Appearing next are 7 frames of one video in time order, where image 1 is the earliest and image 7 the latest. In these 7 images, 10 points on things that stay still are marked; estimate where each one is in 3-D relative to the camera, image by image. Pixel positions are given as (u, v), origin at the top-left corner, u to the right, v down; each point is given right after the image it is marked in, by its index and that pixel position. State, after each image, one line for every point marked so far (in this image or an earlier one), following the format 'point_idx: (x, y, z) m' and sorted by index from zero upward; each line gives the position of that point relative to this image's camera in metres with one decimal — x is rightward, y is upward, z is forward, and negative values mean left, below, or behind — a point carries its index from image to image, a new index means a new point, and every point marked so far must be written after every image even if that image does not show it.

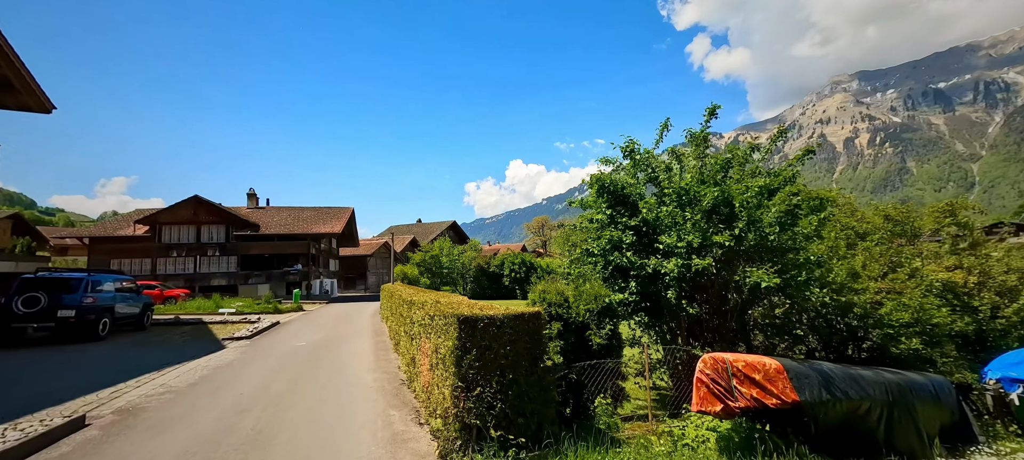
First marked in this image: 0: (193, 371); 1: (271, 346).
0: (-7.5, -3.3, +10.4) m
1: (-7.8, -3.8, +14.5) m
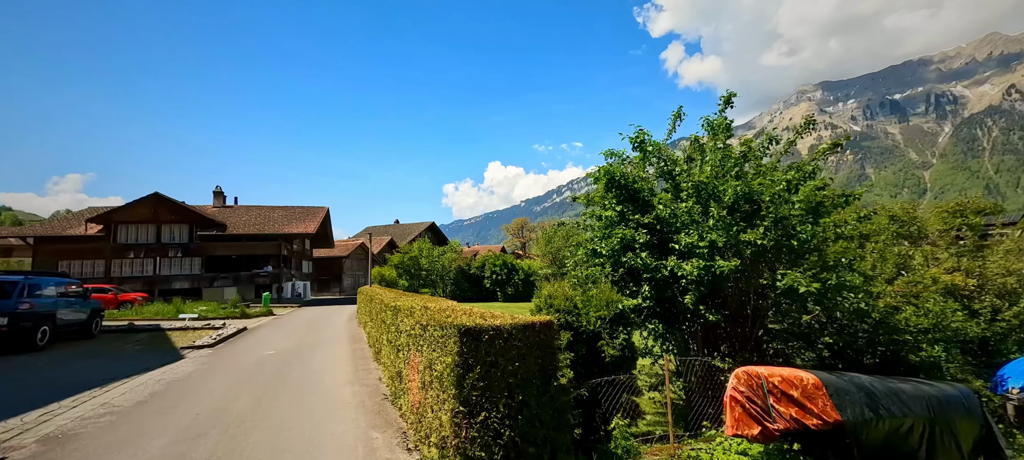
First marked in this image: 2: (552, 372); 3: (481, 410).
0: (-7.6, -3.2, +9.2) m
1: (-8.2, -3.7, +13.3) m
2: (+0.4, -1.5, +4.8) m
3: (-0.3, -1.8, +4.4) m
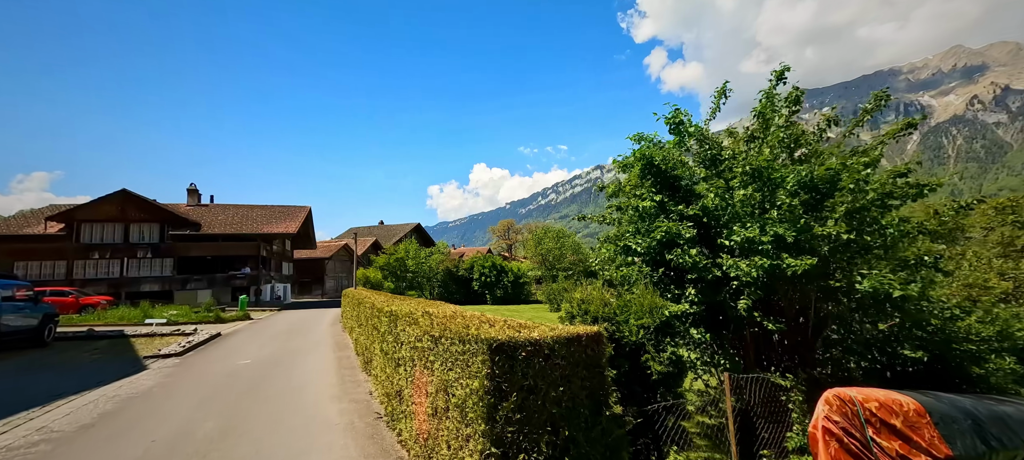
0: (-7.4, -3.1, +7.9) m
1: (-8.1, -3.6, +12.0) m
2: (+0.8, -1.4, +3.8) m
3: (0.0, -1.6, +3.3) m
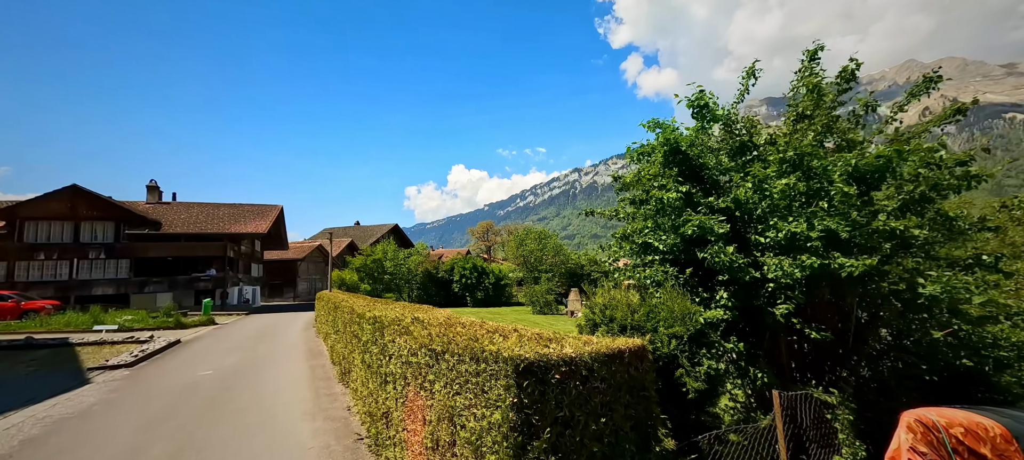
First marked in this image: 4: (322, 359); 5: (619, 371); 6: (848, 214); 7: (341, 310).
0: (-7.5, -3.0, +6.7) m
1: (-8.4, -3.6, +10.8) m
2: (+0.9, -1.4, +3.1) m
3: (+0.2, -1.6, +2.6) m
4: (-6.1, -4.1, +14.2) m
5: (+0.7, -0.9, +2.9) m
6: (+3.3, +0.2, +4.5) m
7: (-5.0, -2.4, +13.0) m
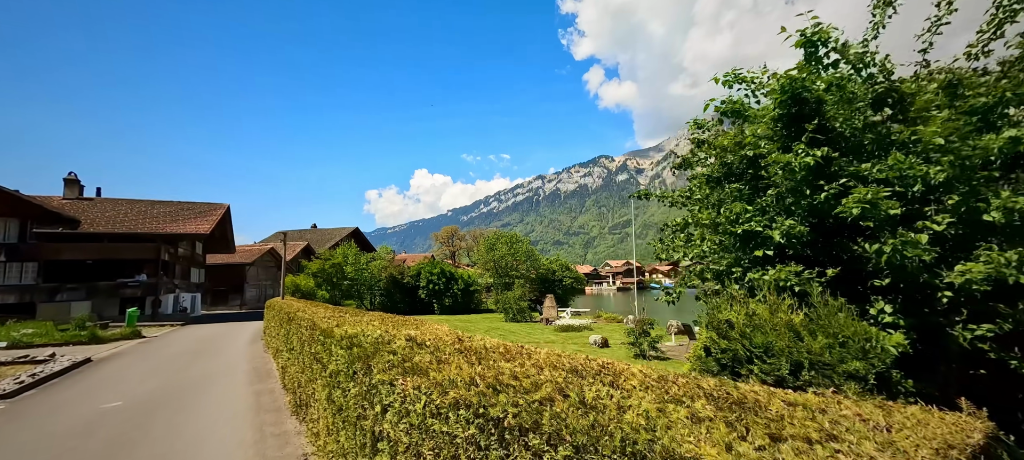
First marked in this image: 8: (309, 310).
0: (-7.2, -2.8, +4.3) m
1: (-8.4, -3.4, +8.2) m
2: (+1.5, -1.2, +1.4) m
3: (+0.9, -1.4, +0.8) m
4: (-6.4, -4.0, +11.9) m
5: (+1.3, -0.7, +1.3) m
6: (+3.8, +0.3, +3.0) m
7: (-5.2, -2.3, +10.7) m
8: (-6.8, -2.8, +15.2) m
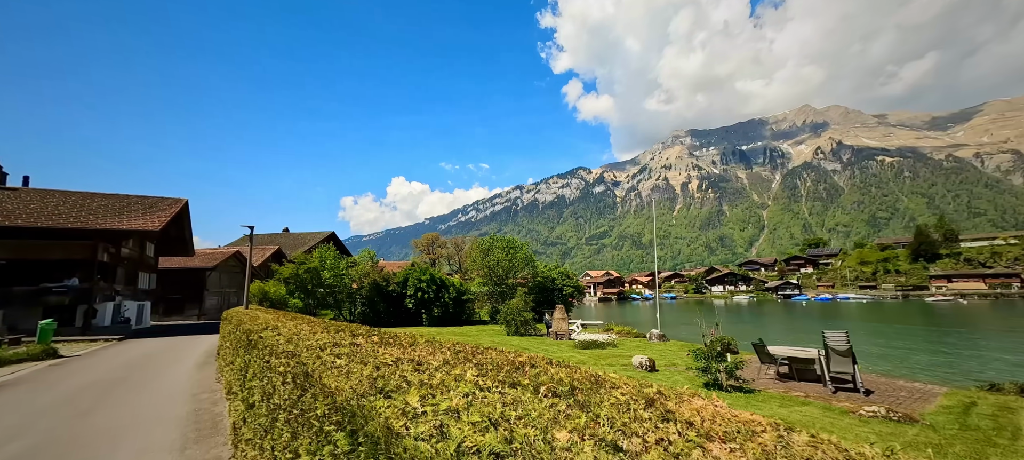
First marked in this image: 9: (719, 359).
0: (-5.3, -2.1, 0.0) m
1: (-6.8, -2.8, +3.8) m
2: (+3.6, -0.6, -2.4) m
3: (+2.9, -0.8, -3.0) m
4: (-5.0, -3.5, +7.5) m
5: (+3.4, -0.1, -2.6) m
6: (+5.8, +0.8, -0.7) m
7: (-3.7, -1.8, +6.5) m
8: (-5.6, -2.4, +10.9) m
9: (+6.1, -3.8, +13.1) m
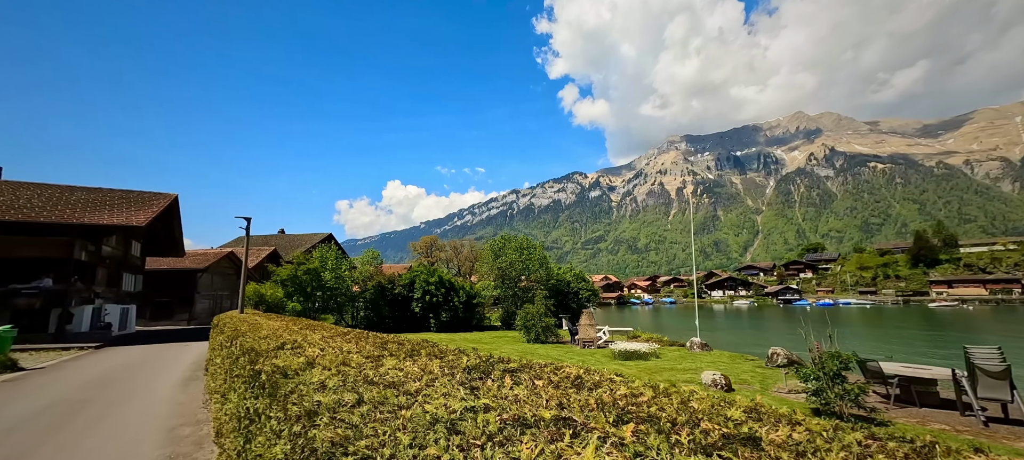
0: (-3.6, -1.6, -2.7) m
1: (-5.1, -2.3, +1.1) m
2: (+5.3, -0.1, -5.0) m
3: (+4.7, -0.3, -5.6) m
4: (-3.4, -3.1, +4.8) m
5: (+5.1, +0.3, -5.1) m
6: (+7.5, +1.2, -3.2) m
7: (-2.1, -1.4, +3.8) m
8: (-4.0, -2.0, +8.2) m
9: (+7.6, -3.5, +10.5) m
